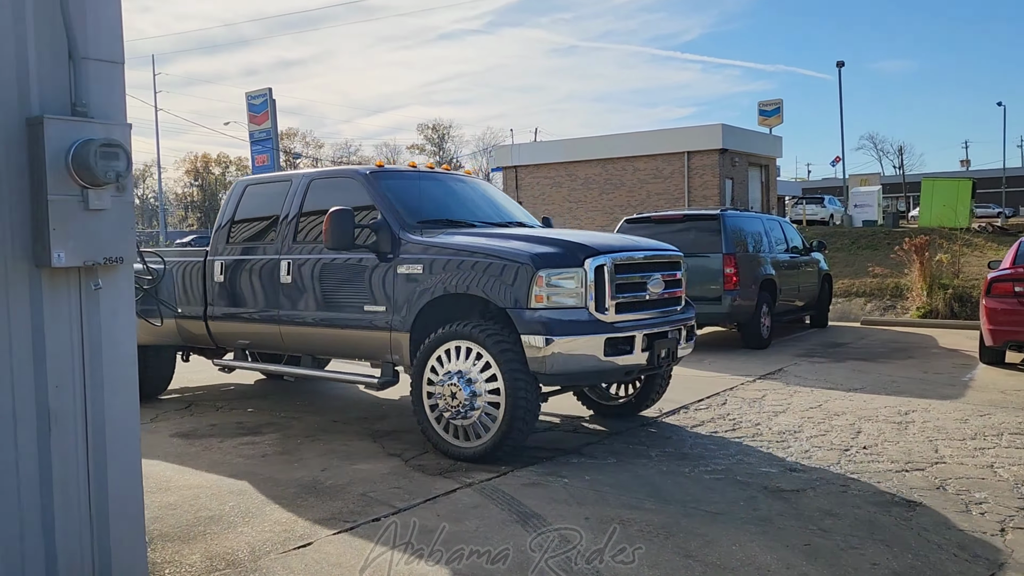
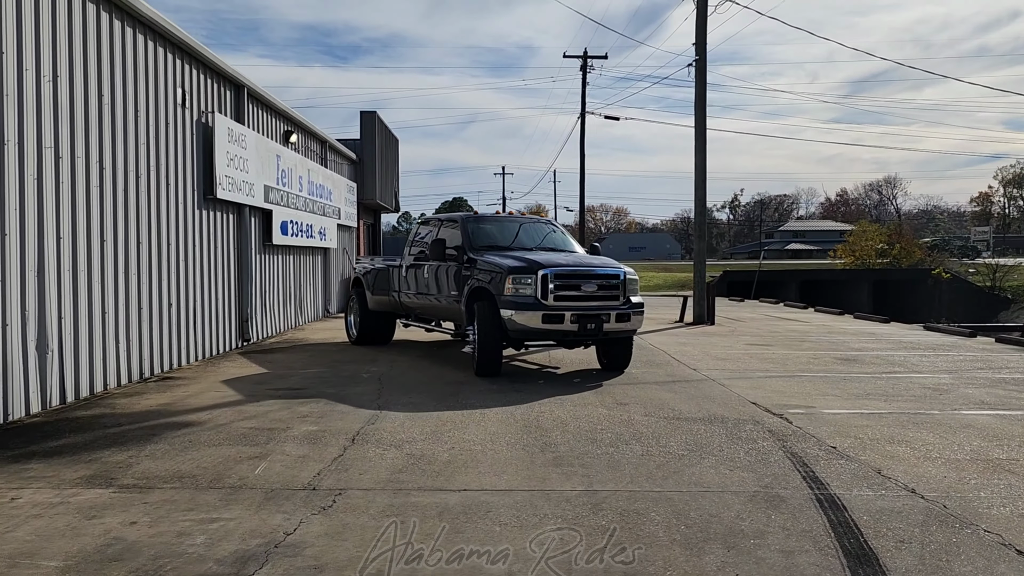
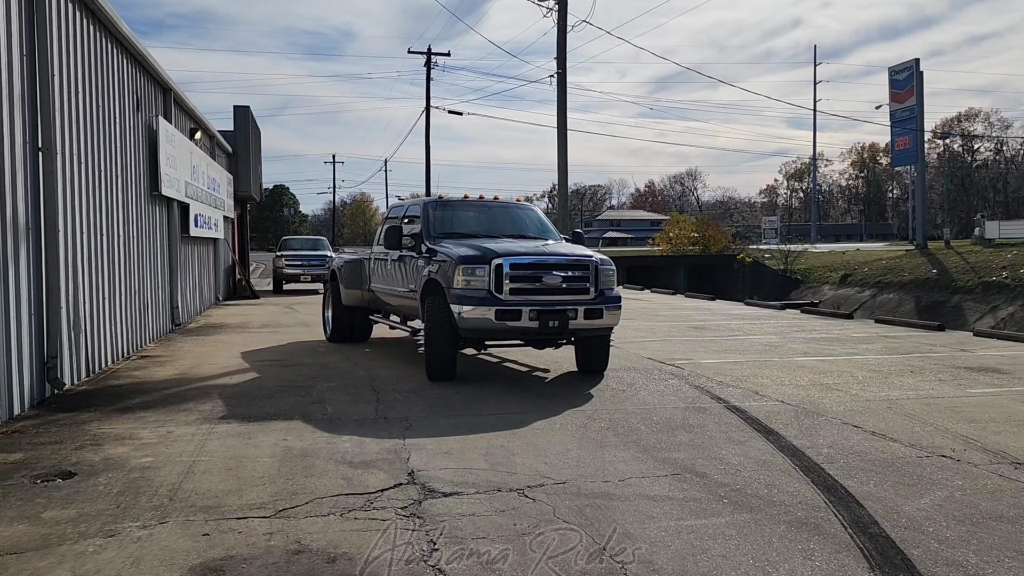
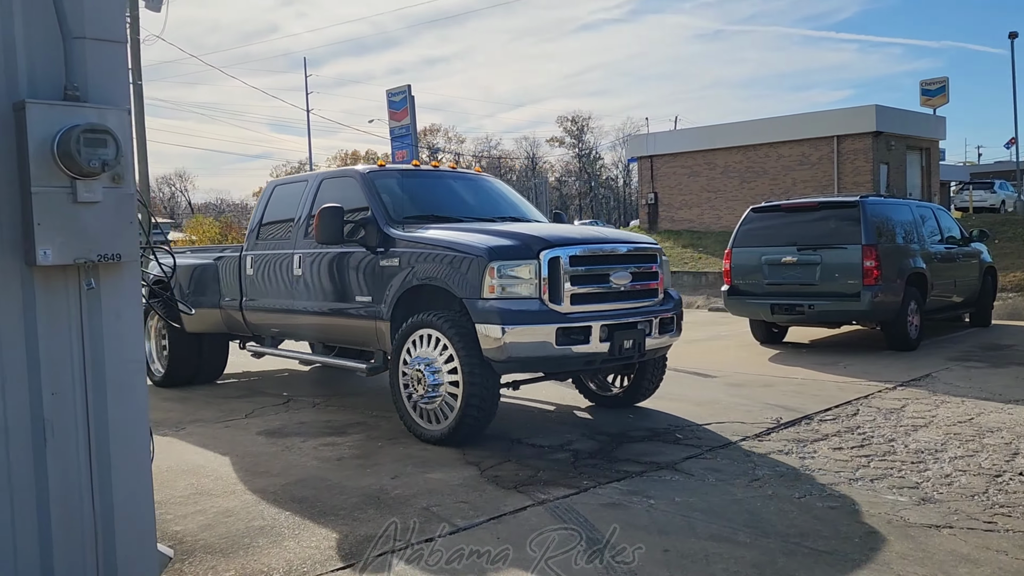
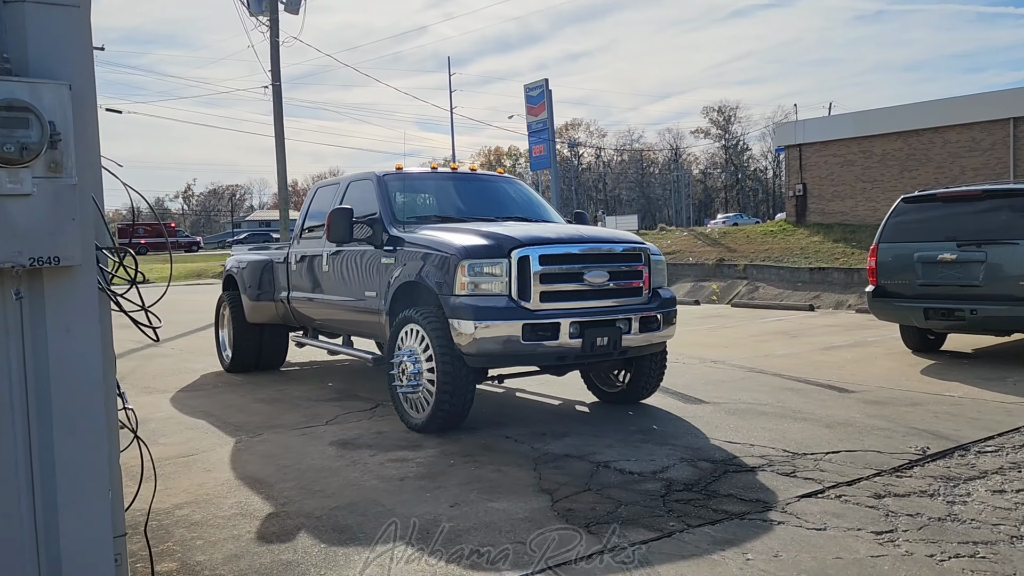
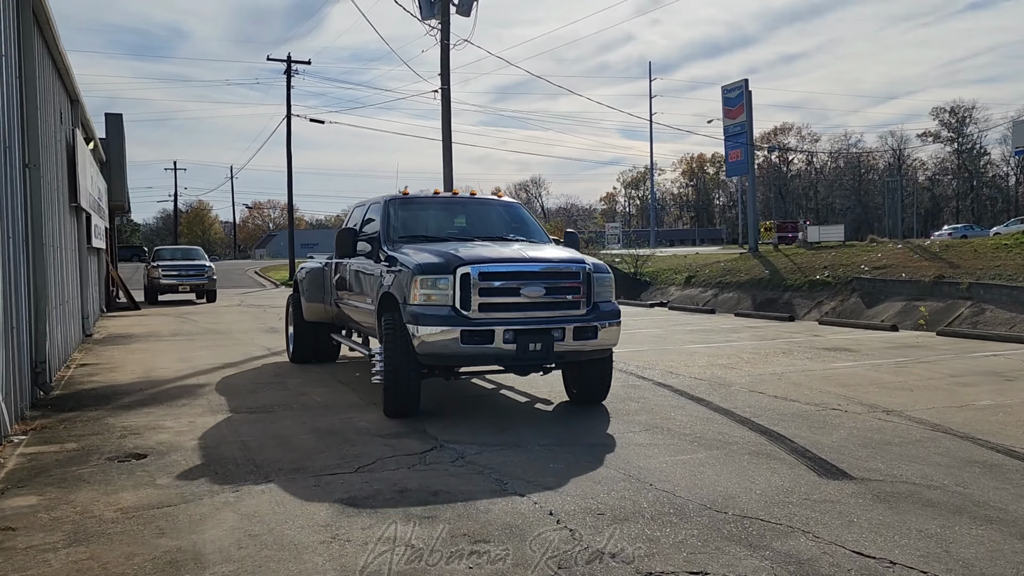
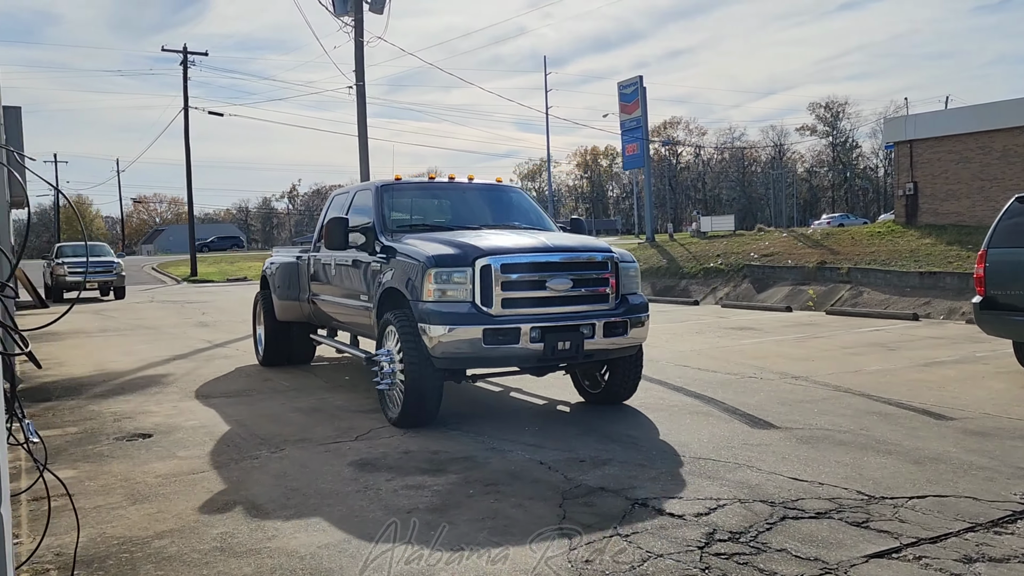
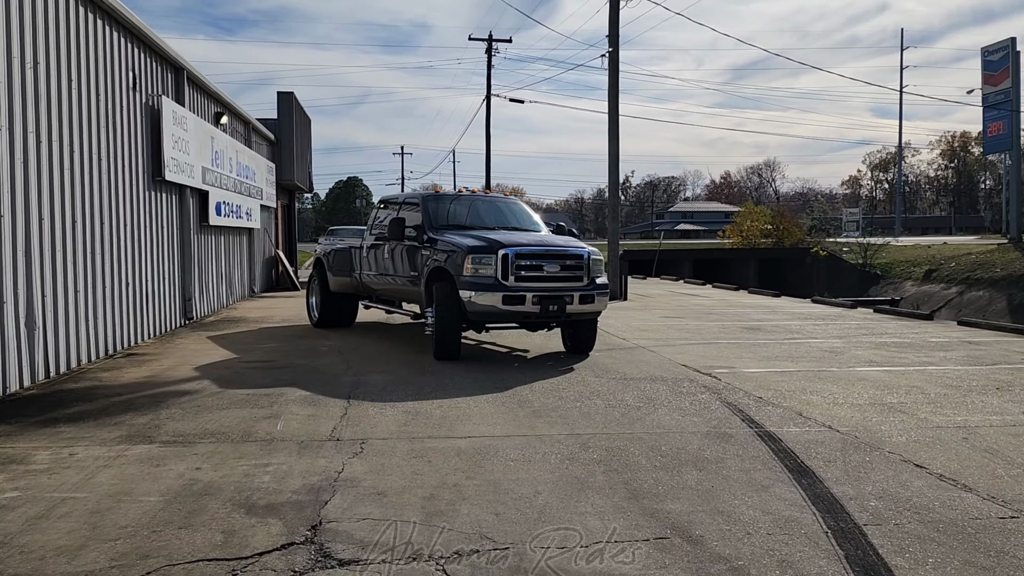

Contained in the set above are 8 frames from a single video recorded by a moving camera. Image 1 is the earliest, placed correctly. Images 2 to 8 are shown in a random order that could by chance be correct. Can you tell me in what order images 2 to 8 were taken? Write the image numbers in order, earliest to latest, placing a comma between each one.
4, 5, 7, 6, 3, 8, 2
